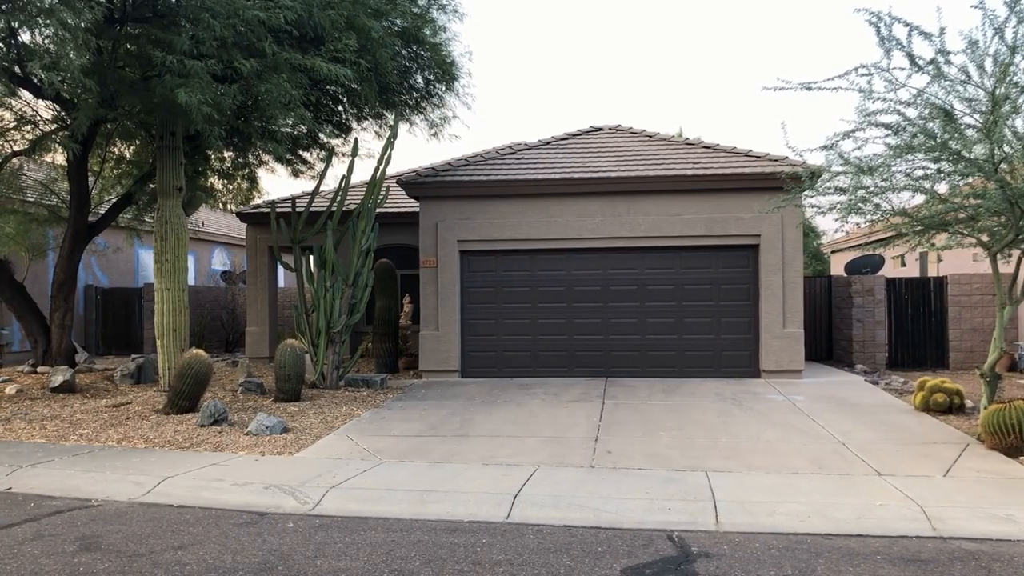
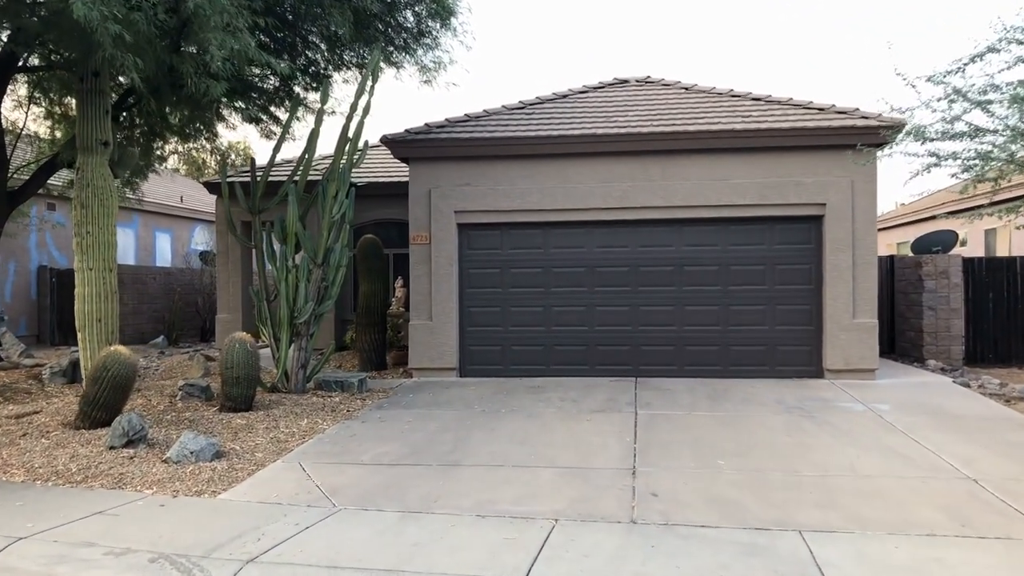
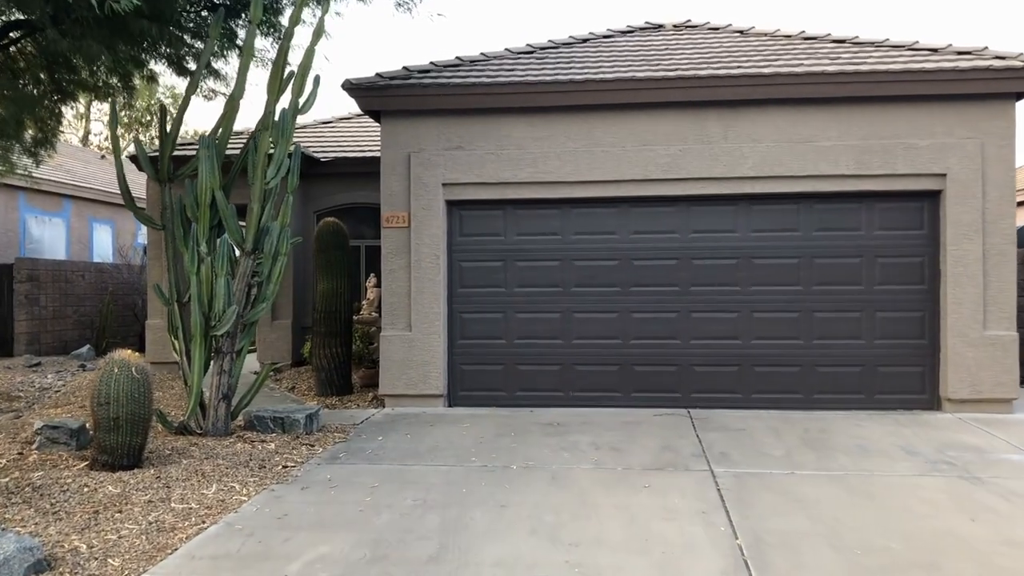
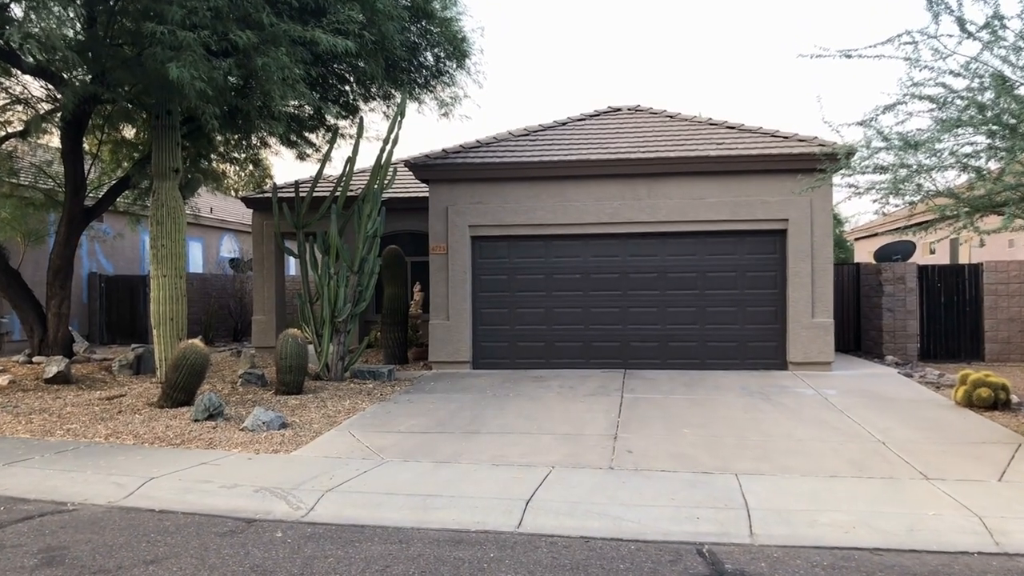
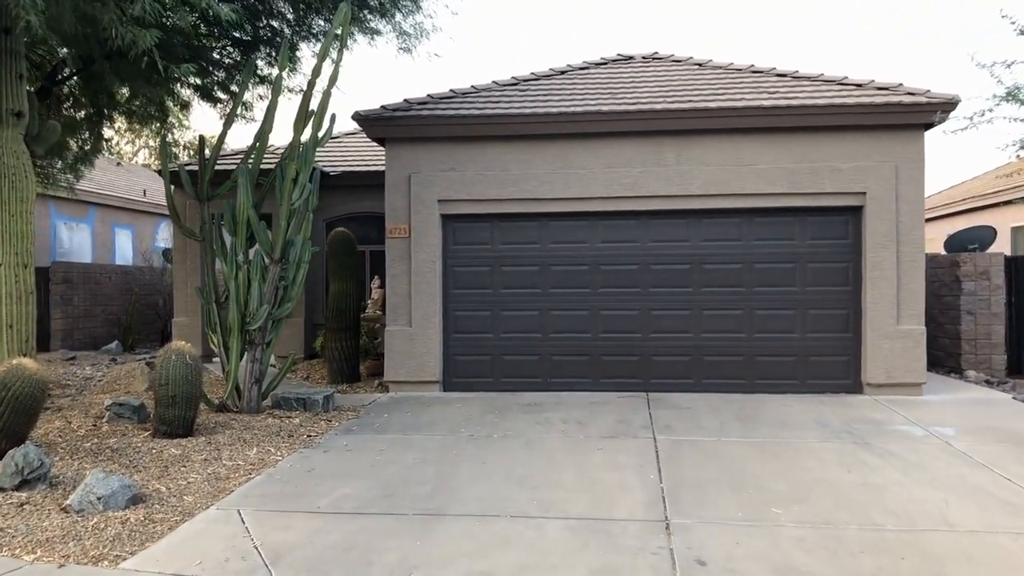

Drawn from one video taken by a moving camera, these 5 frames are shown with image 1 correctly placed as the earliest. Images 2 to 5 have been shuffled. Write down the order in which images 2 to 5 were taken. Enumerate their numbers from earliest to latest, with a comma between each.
4, 2, 5, 3
